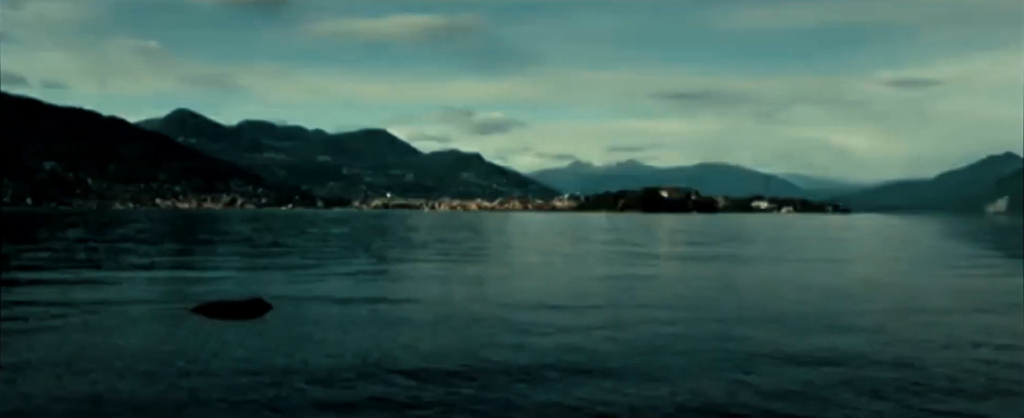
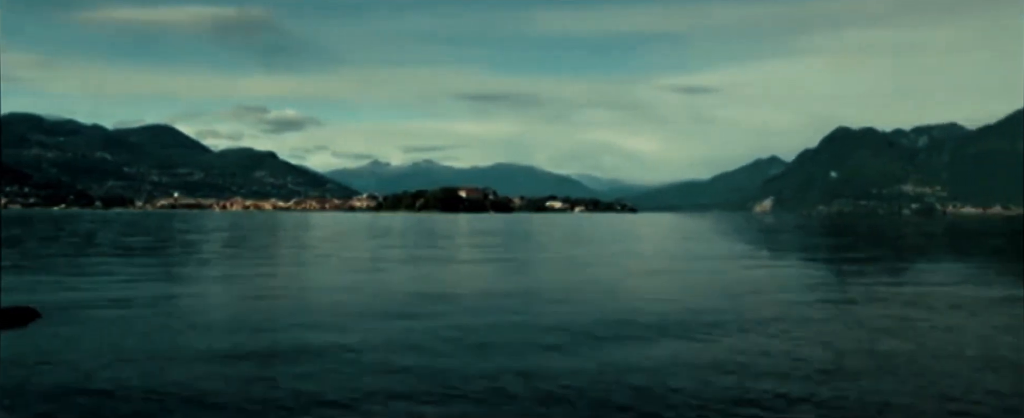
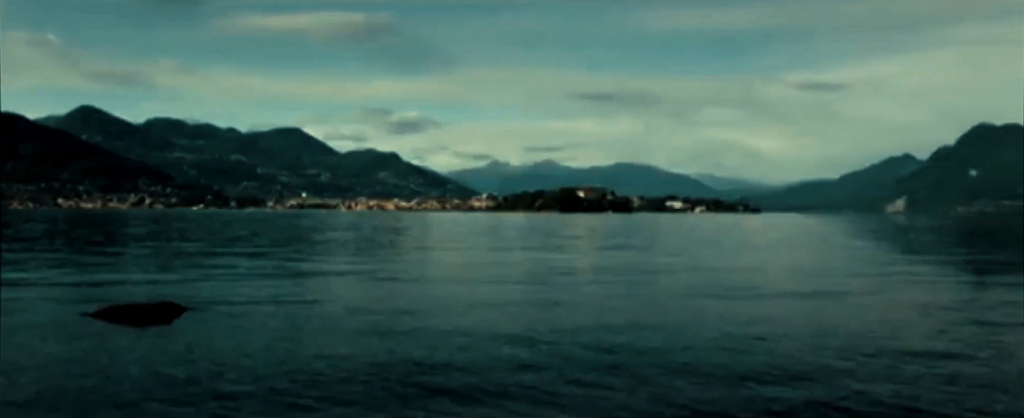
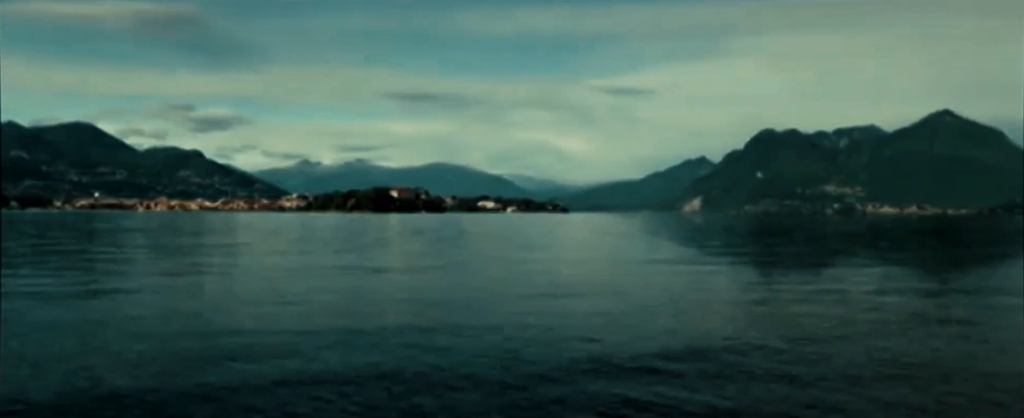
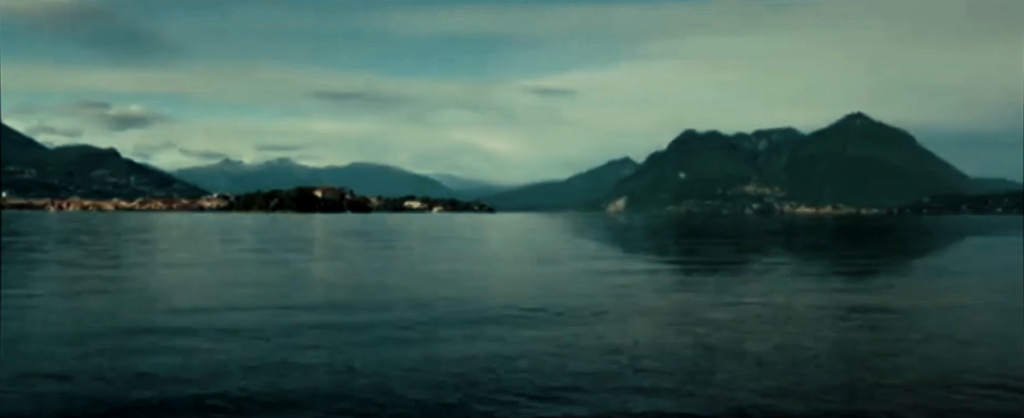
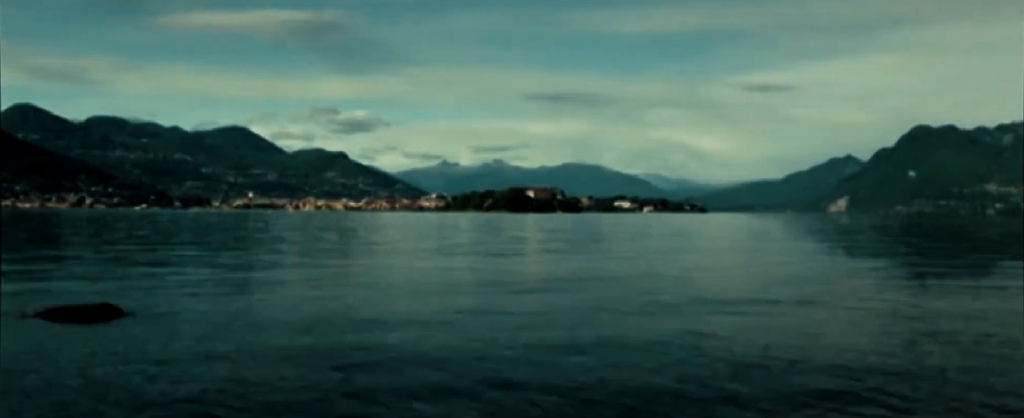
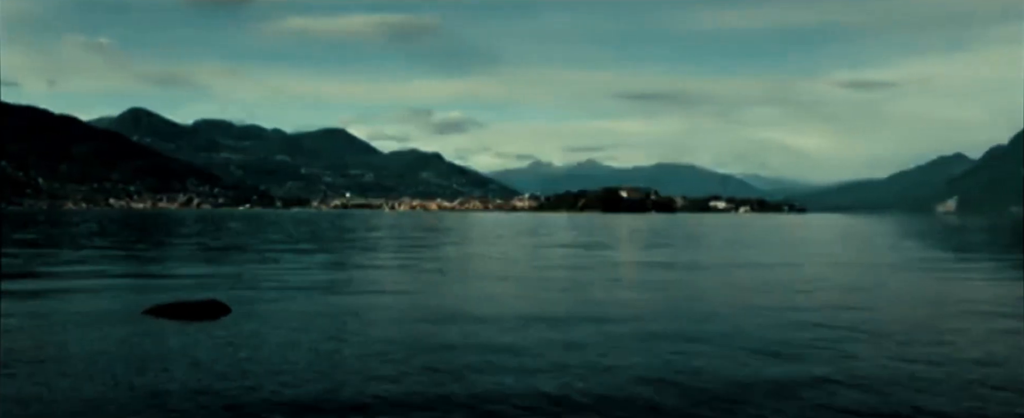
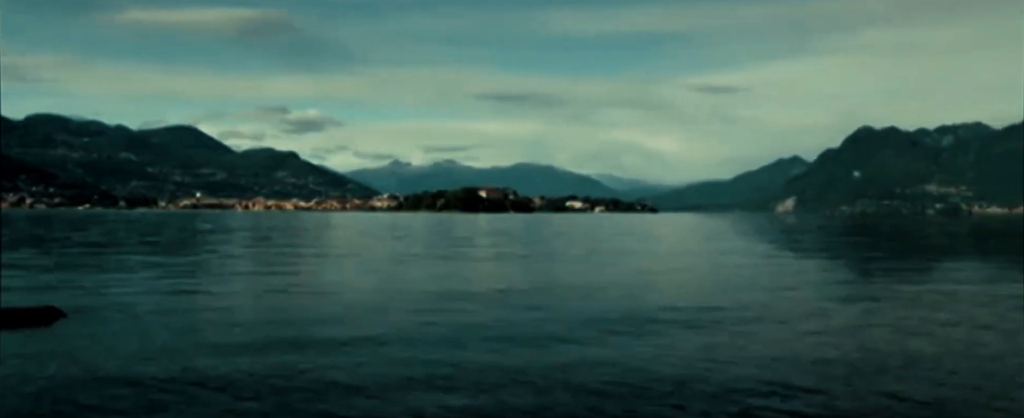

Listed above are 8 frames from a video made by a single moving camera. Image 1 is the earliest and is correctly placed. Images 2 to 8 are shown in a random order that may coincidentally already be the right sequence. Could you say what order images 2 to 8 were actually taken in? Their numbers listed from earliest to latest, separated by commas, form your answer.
7, 3, 6, 8, 2, 4, 5
